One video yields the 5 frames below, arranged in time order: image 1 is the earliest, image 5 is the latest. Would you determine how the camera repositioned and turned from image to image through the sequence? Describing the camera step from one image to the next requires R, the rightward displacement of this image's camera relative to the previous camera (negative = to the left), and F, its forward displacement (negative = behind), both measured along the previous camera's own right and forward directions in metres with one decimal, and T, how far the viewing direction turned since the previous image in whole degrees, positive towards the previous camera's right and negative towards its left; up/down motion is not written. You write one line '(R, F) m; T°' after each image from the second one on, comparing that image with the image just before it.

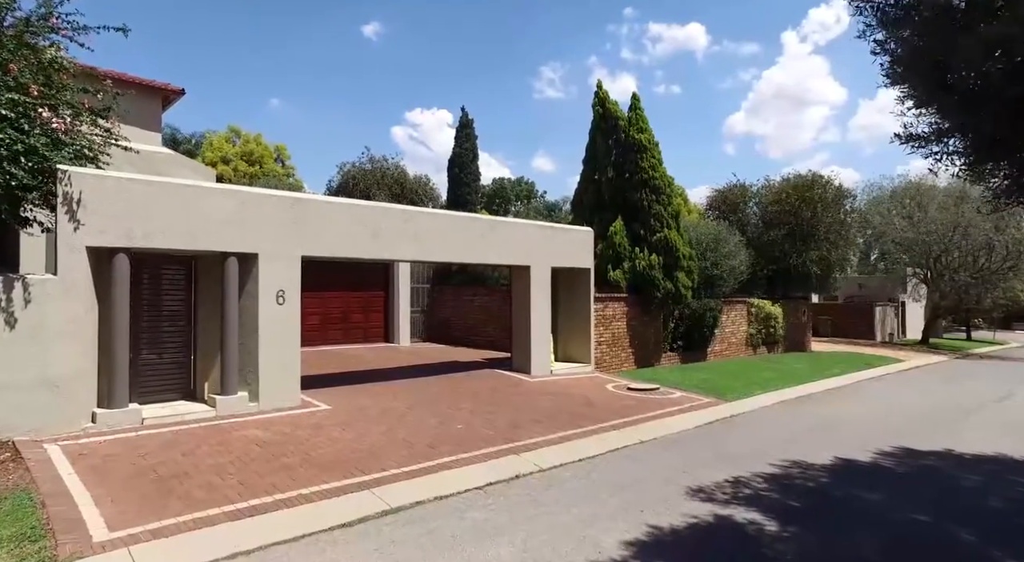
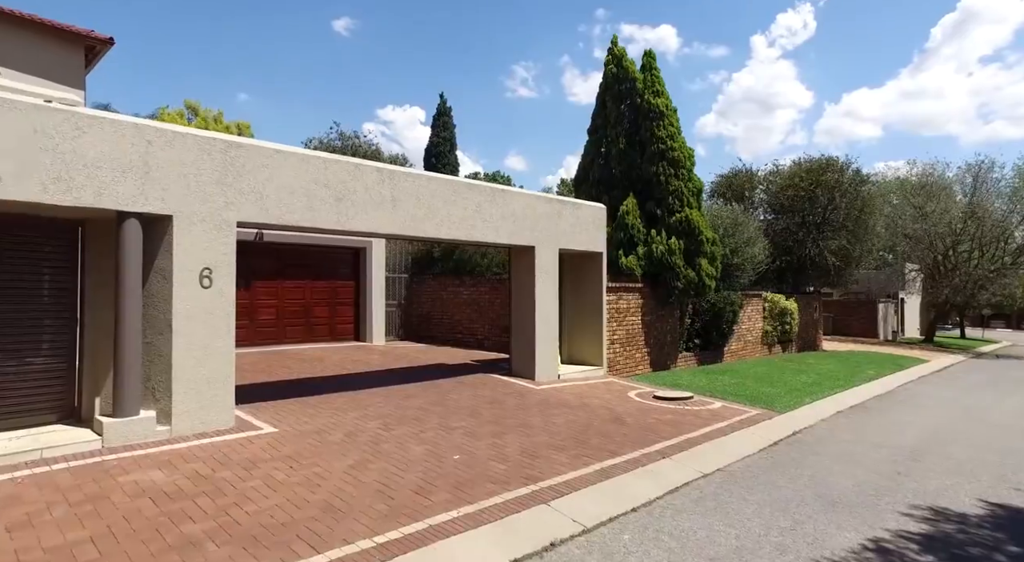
(-0.5, +2.6) m; +2°
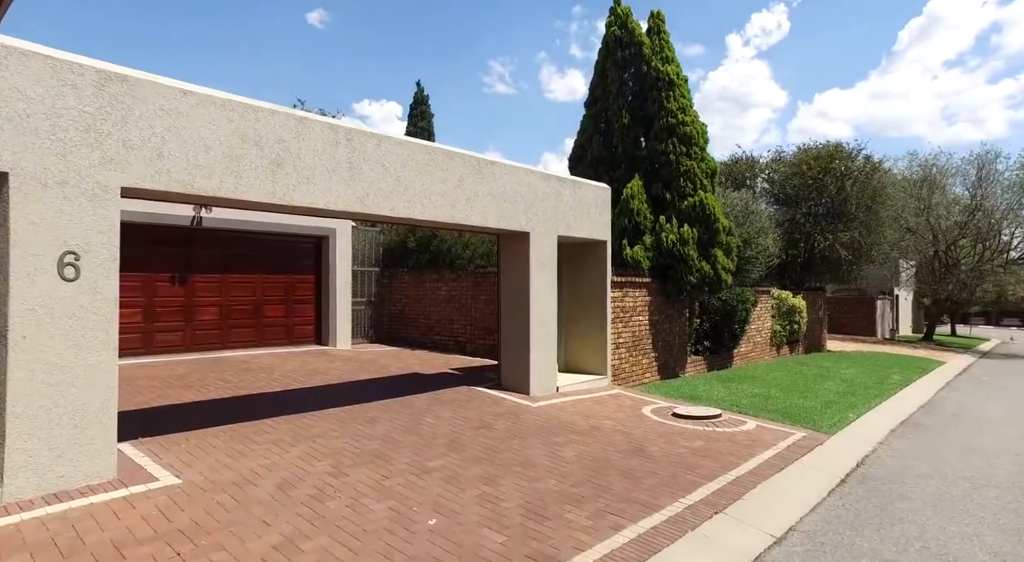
(-0.2, +2.1) m; +2°
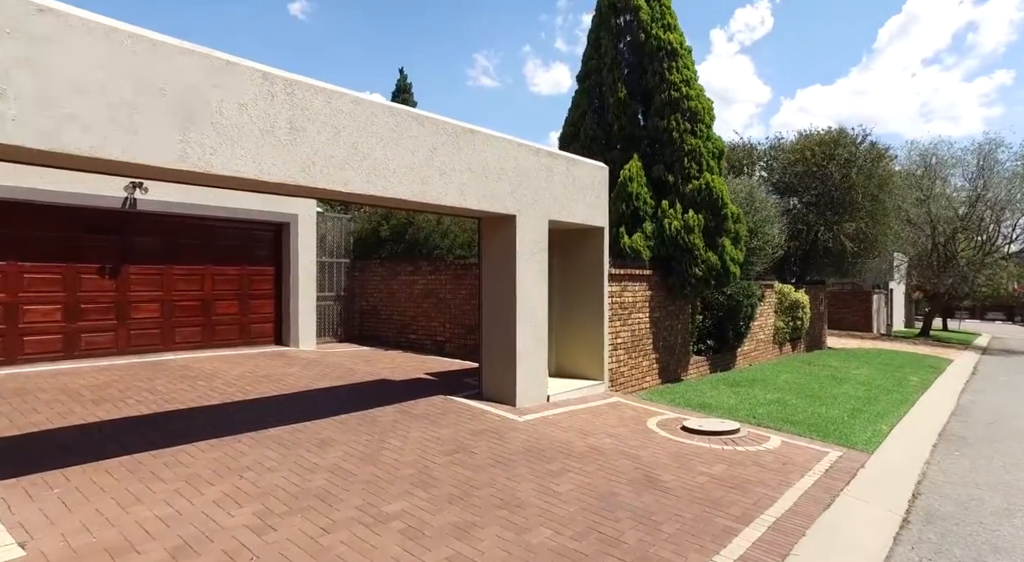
(0.0, +1.4) m; +1°
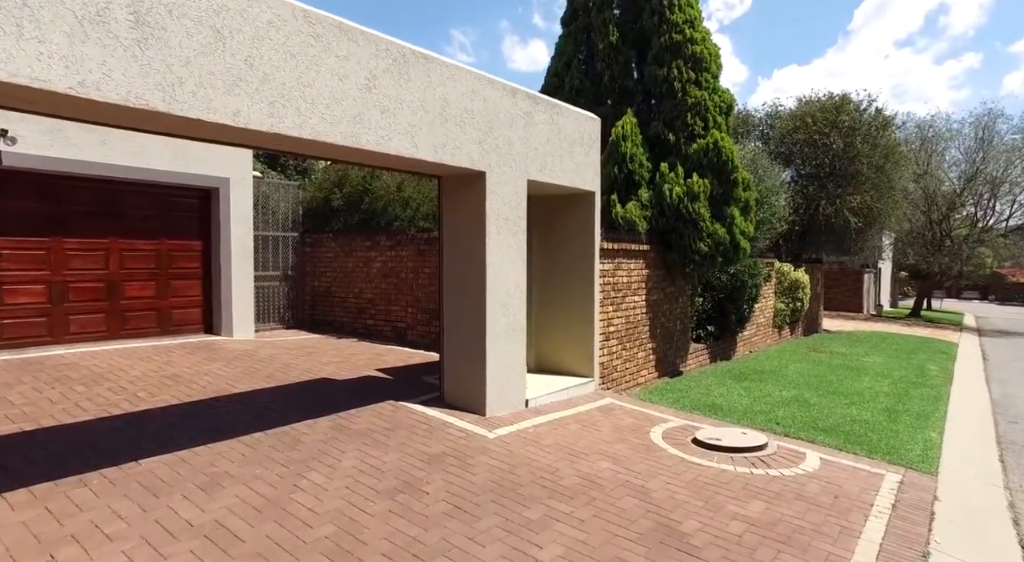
(+0.1, +1.8) m; +2°
